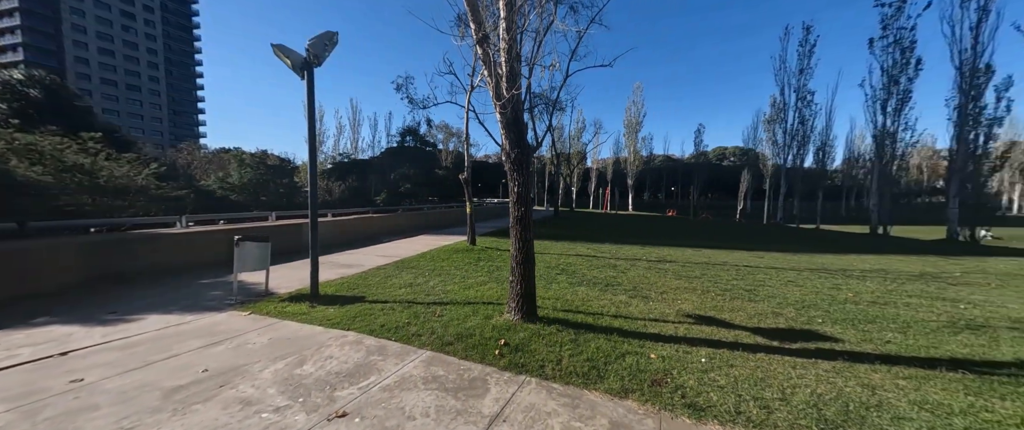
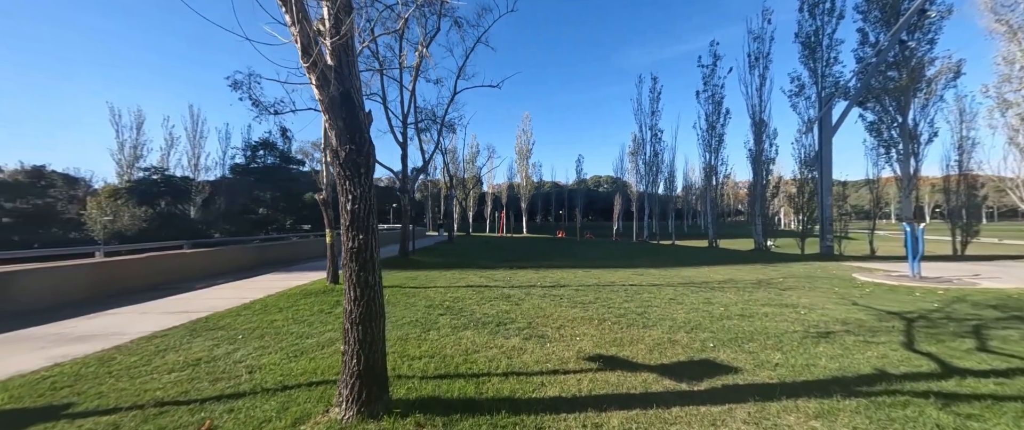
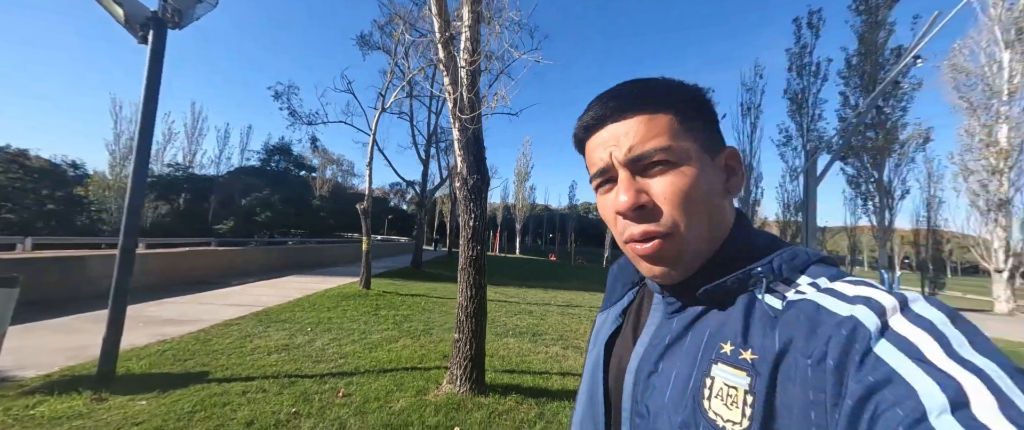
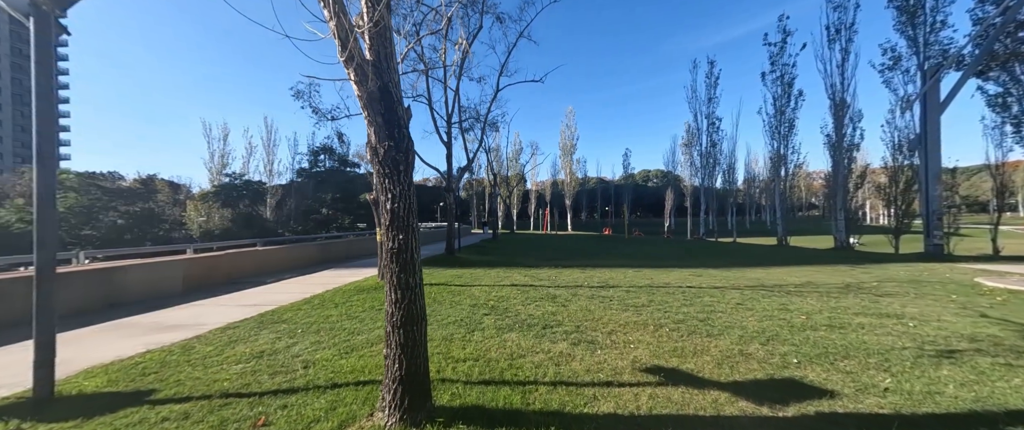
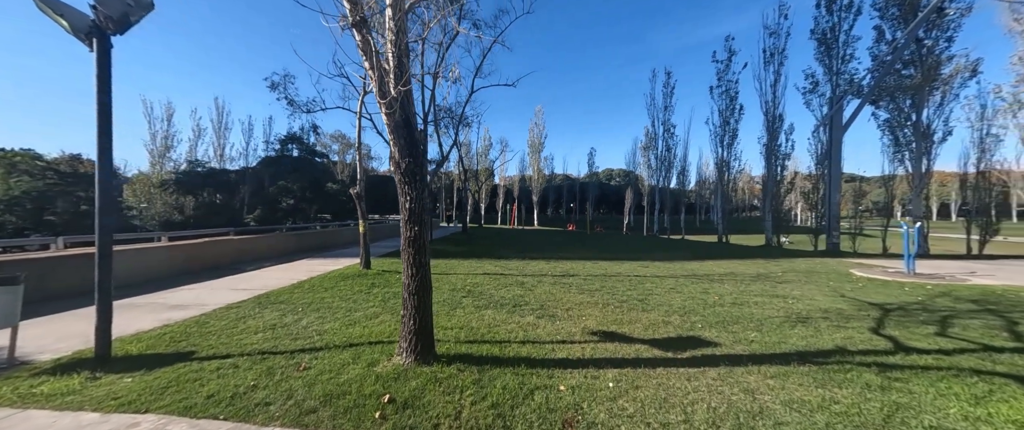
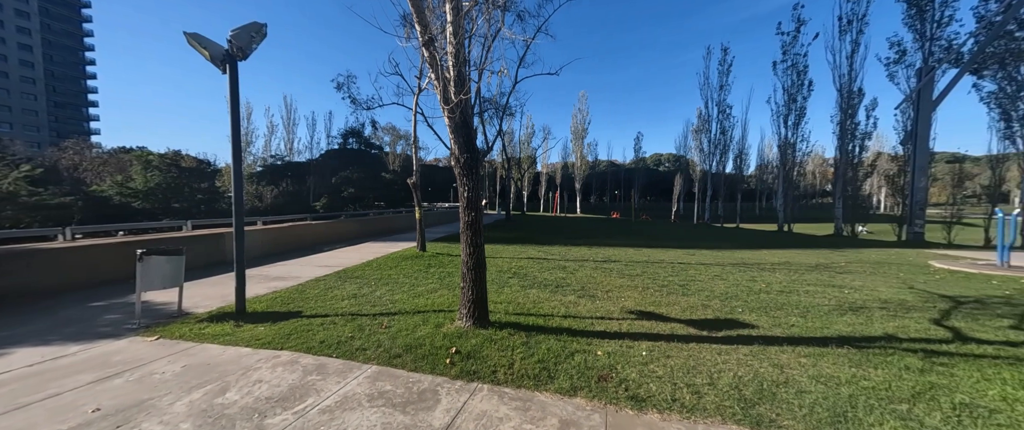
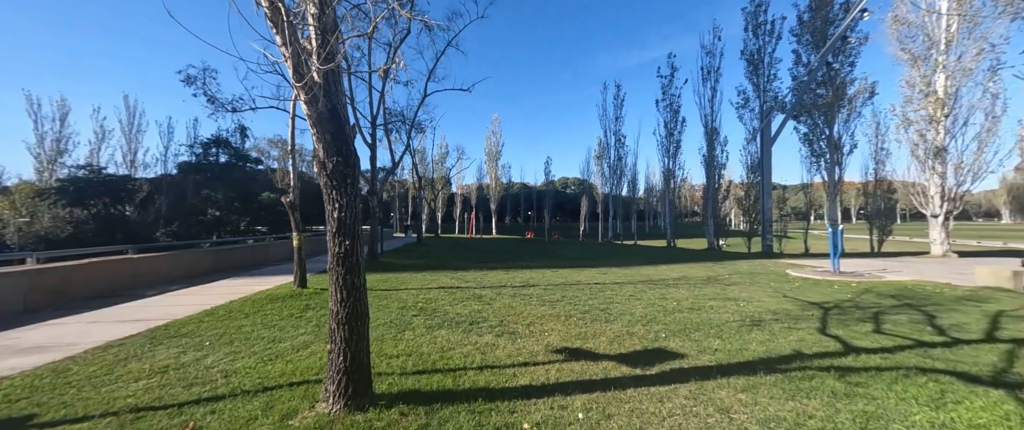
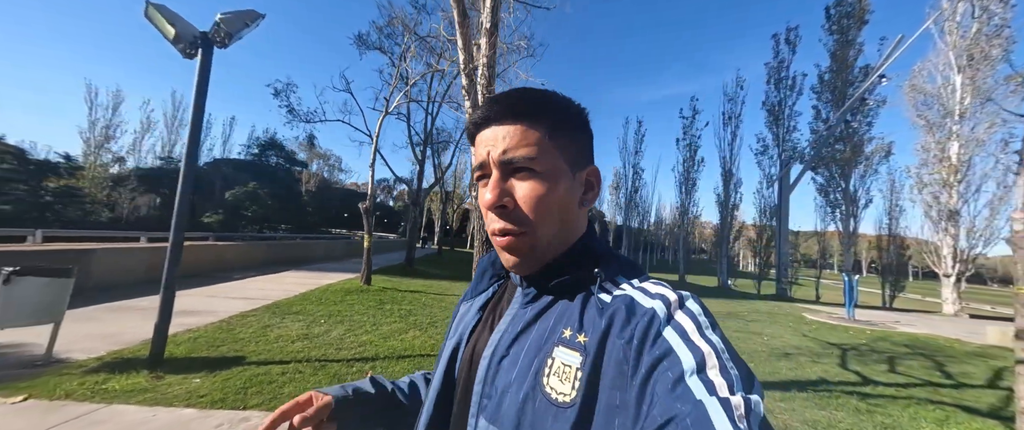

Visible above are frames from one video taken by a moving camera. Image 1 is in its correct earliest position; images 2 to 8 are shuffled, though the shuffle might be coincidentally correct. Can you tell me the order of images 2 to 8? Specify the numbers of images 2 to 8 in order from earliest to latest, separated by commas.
6, 5, 7, 2, 4, 3, 8
